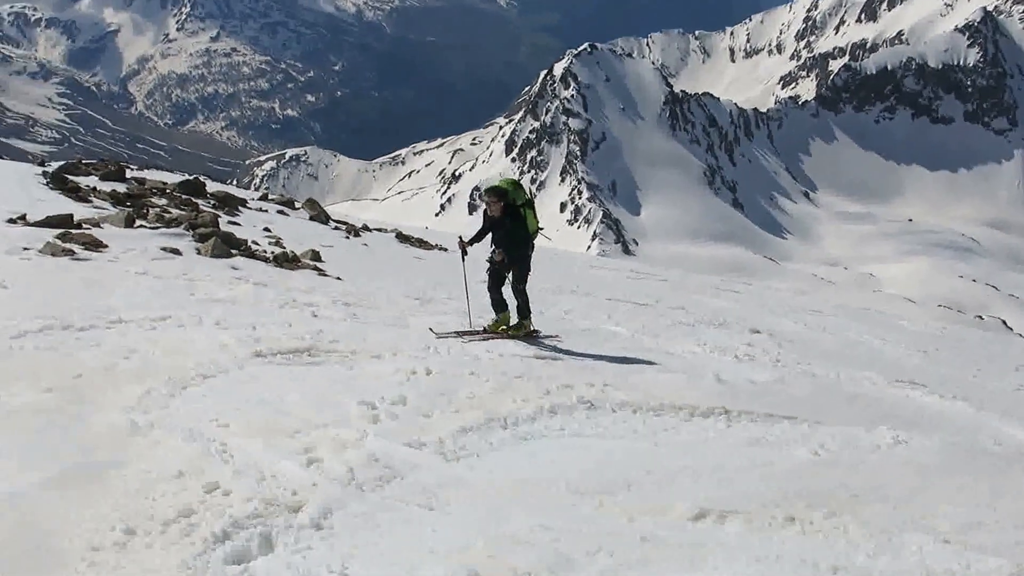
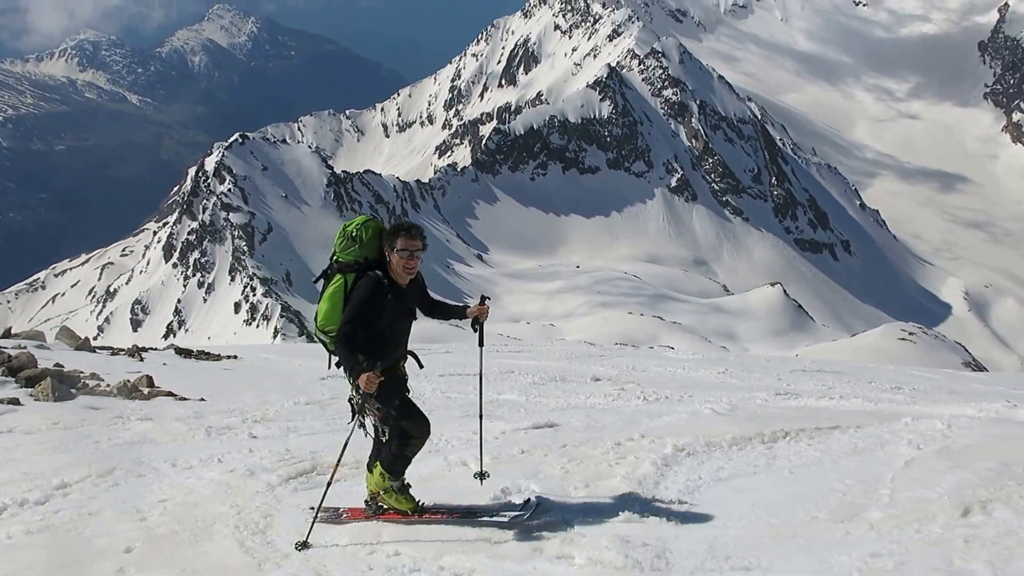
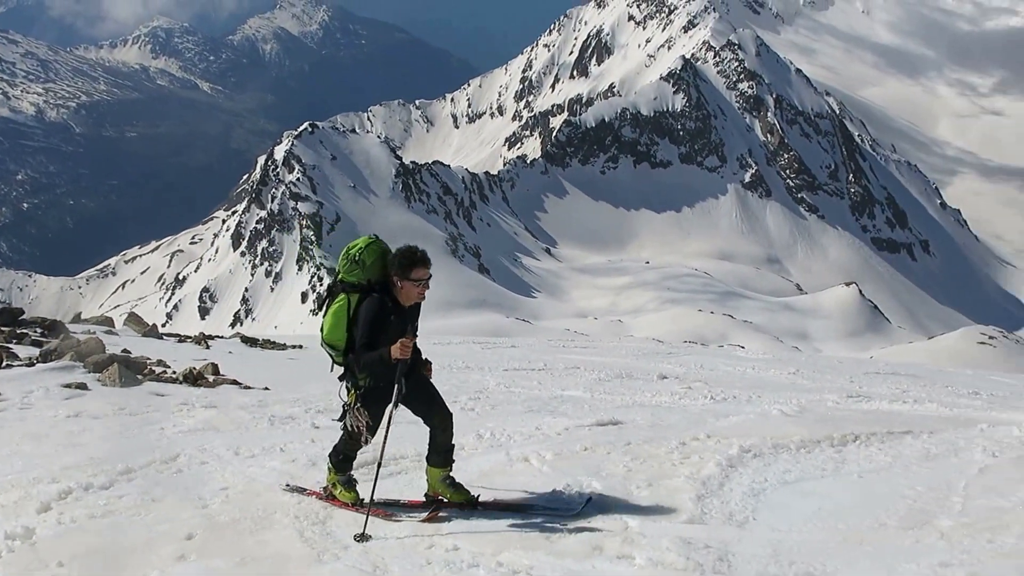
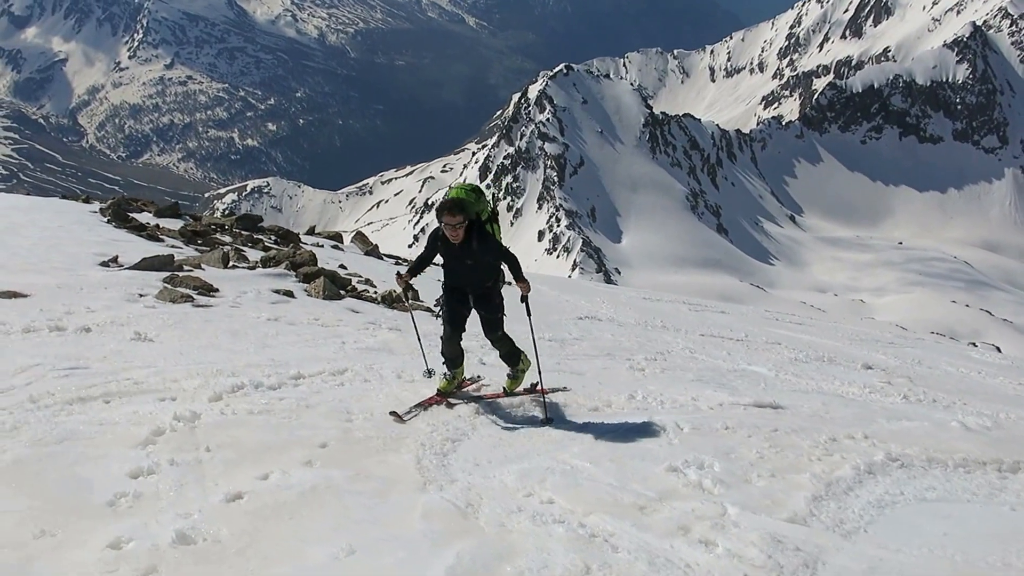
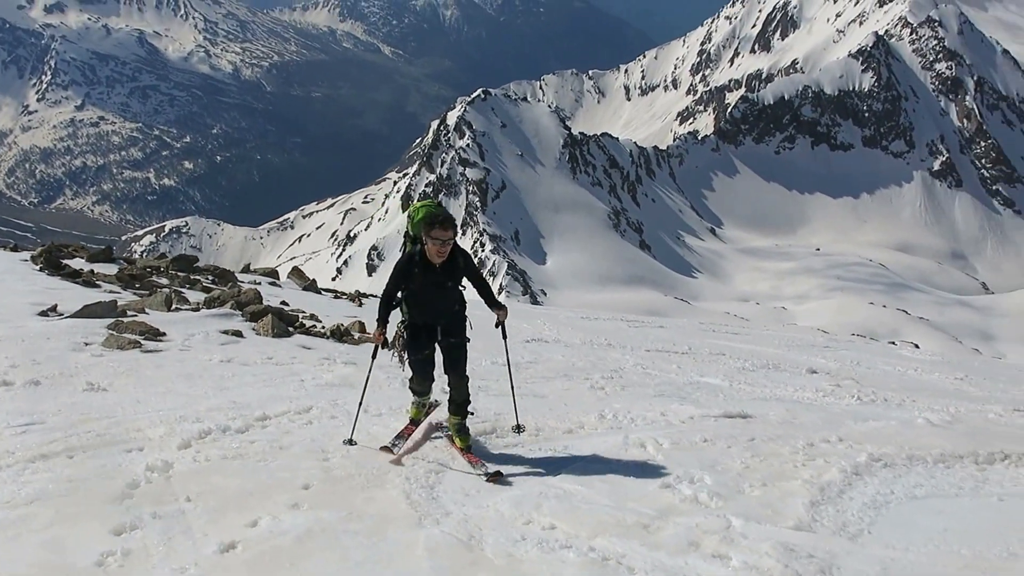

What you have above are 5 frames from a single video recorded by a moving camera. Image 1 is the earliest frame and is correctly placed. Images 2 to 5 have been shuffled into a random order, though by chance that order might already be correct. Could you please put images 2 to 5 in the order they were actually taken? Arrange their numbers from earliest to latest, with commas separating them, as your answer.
4, 5, 3, 2
